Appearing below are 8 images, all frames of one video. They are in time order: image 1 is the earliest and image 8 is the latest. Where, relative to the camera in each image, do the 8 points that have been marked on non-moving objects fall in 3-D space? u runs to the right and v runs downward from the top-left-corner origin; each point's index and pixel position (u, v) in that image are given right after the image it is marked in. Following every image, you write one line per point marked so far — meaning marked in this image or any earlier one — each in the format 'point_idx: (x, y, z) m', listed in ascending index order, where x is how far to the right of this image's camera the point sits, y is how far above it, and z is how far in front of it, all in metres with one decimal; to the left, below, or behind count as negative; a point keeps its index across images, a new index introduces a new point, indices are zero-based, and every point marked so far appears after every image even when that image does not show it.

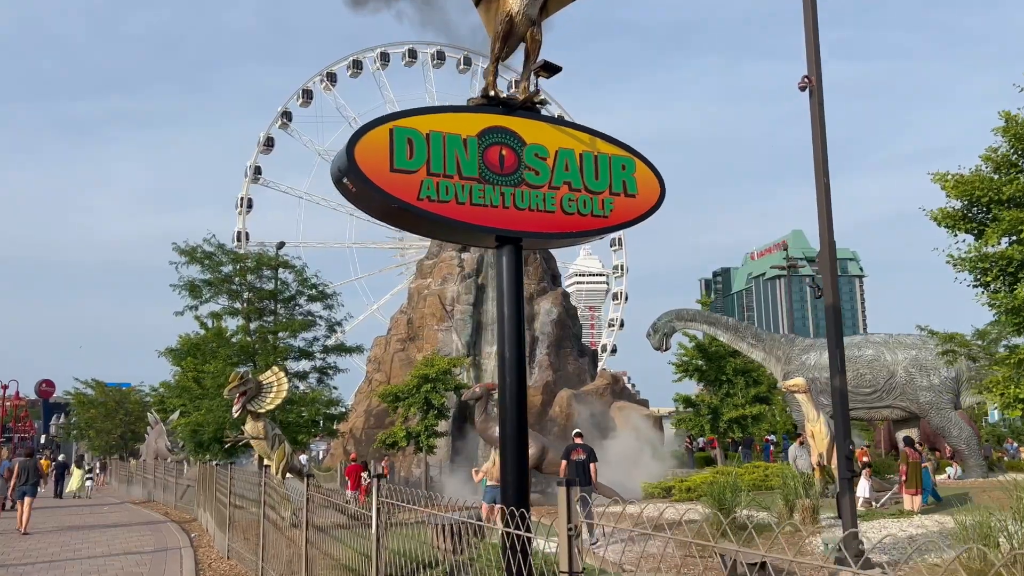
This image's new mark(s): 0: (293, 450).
0: (-3.3, -2.5, +12.4) m
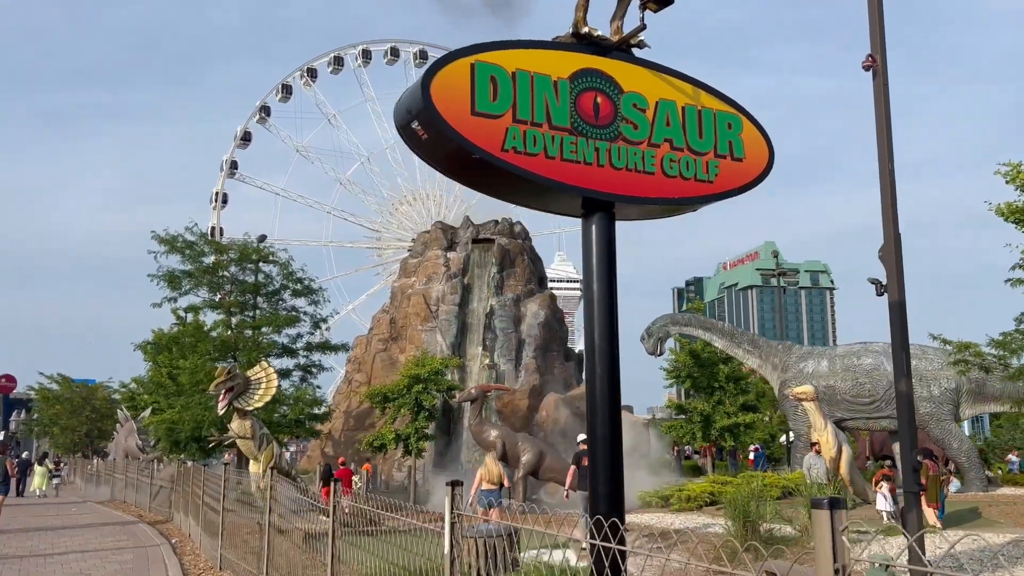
0: (-3.3, -2.3, +11.6) m
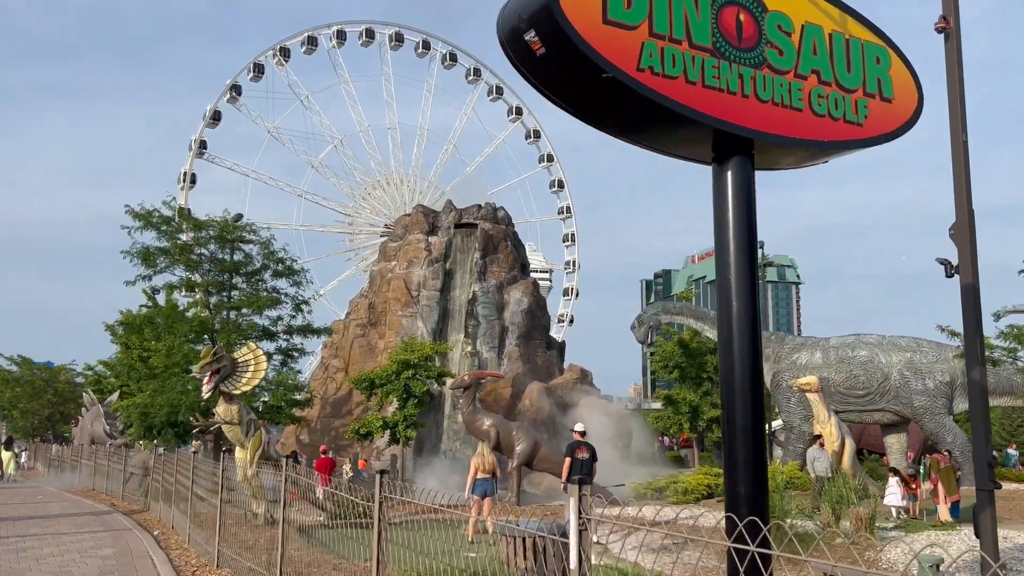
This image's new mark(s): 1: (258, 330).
0: (-3.3, -2.0, +11.0) m
1: (-5.1, -0.9, +16.4) m
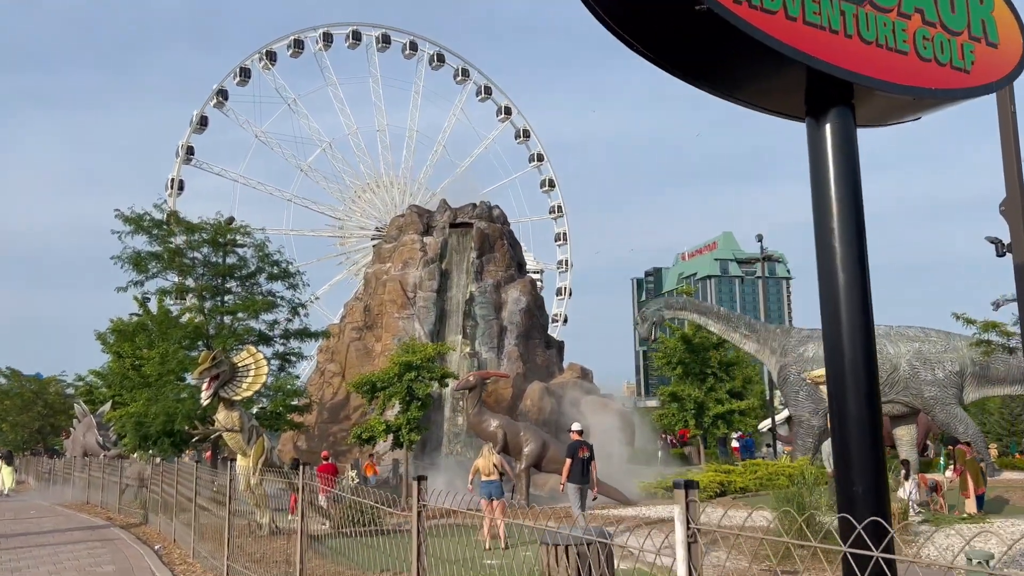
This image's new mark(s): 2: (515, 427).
0: (-3.1, -2.0, +10.6) m
1: (-5.0, -0.9, +16.0) m
2: (0.0, -2.3, +13.6) m
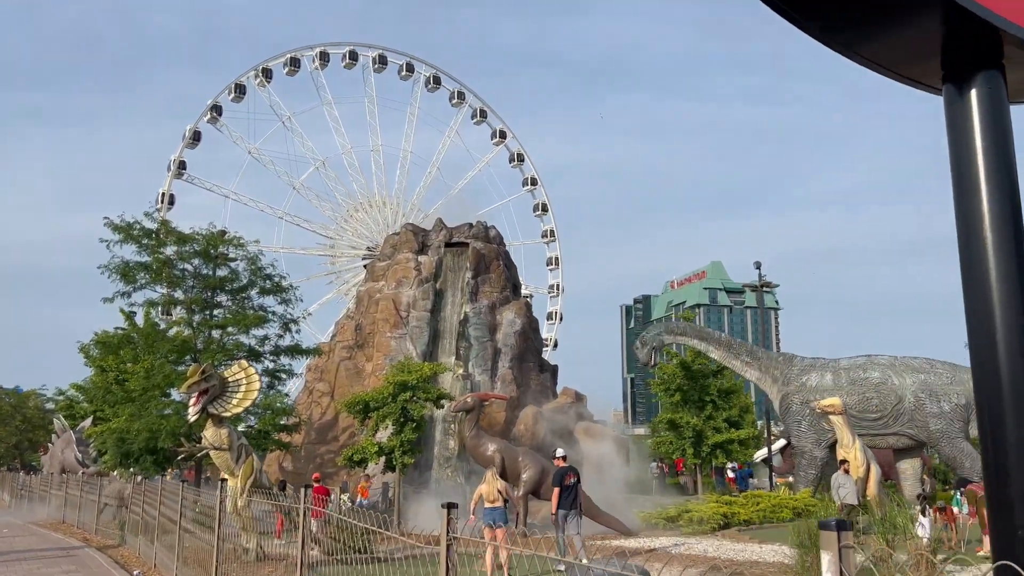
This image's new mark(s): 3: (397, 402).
0: (-3.1, -2.2, +10.1) m
1: (-5.1, -1.2, +15.5) m
2: (0.0, -2.6, +13.1) m
3: (-2.2, -2.2, +15.6) m
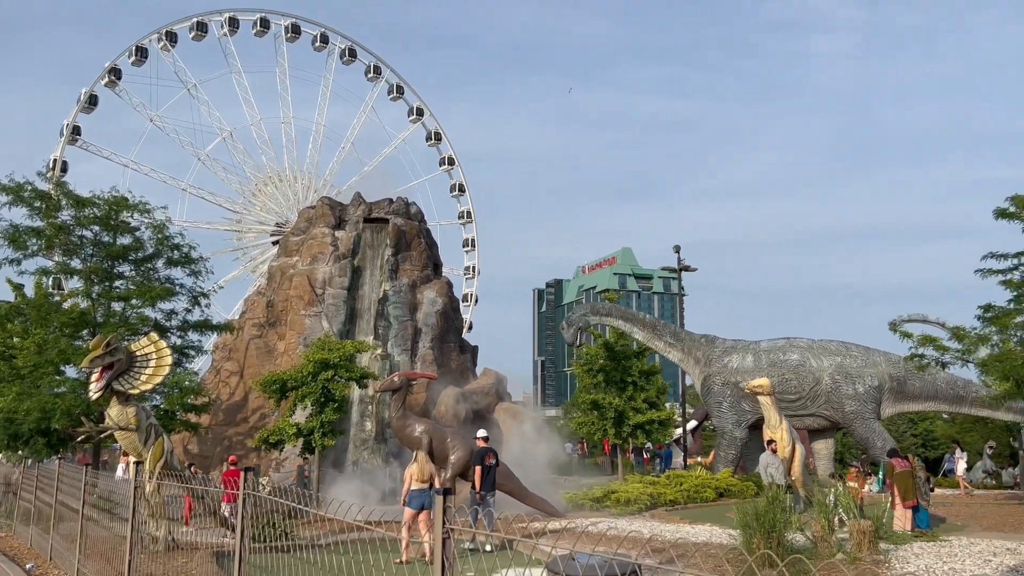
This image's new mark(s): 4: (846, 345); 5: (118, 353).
0: (-3.9, -1.8, +9.3) m
1: (-6.4, -0.7, +14.4) m
2: (-1.1, -2.2, +12.6) m
3: (-3.6, -1.7, +14.9) m
4: (+7.0, -1.2, +17.1) m
5: (-4.3, -0.7, +9.0) m
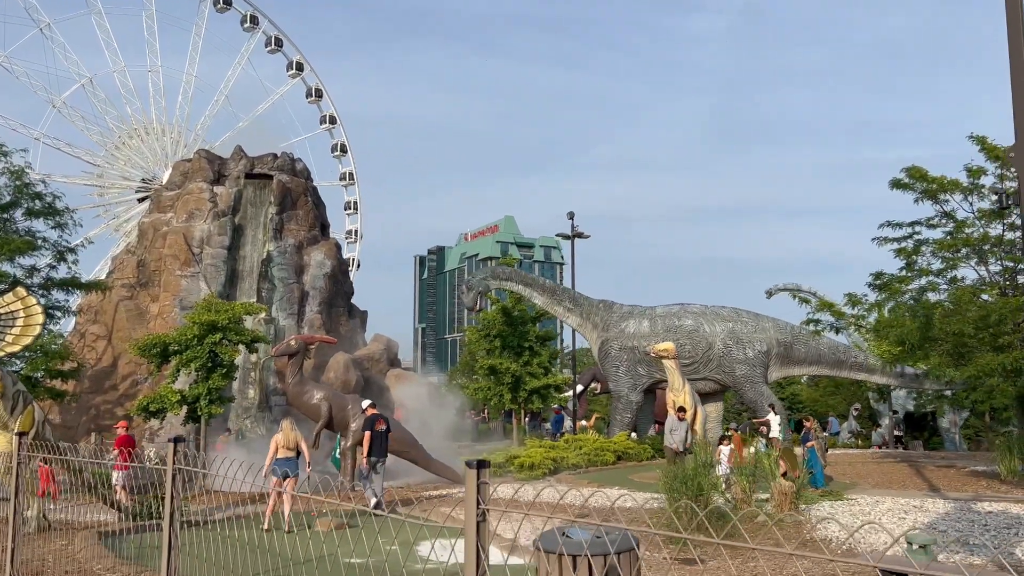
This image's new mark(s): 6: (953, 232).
0: (-4.7, -1.3, +8.2) m
1: (-8.0, +0.1, +12.9) m
2: (-2.5, -1.6, +12.0) m
3: (-5.3, -1.0, +13.8) m
4: (+4.9, -0.5, +17.6) m
5: (-5.2, -0.2, +7.8) m
6: (+6.2, +0.8, +11.4) m
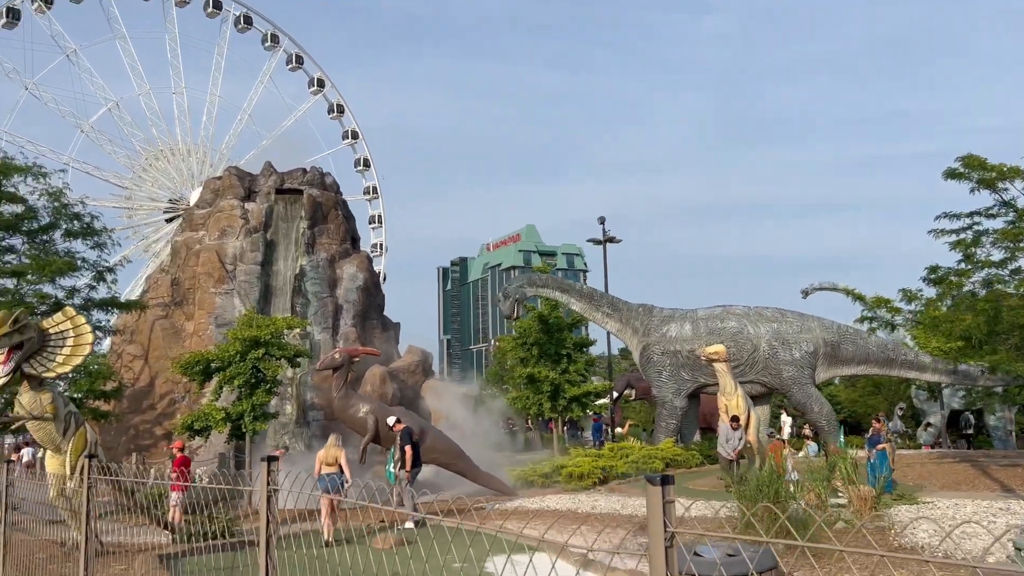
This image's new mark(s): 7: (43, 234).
0: (-4.2, -1.5, +8.1) m
1: (-7.3, -0.2, +12.9) m
2: (-1.8, -1.8, +11.7) m
3: (-4.6, -1.2, +13.7) m
4: (+5.7, -0.5, +17.2) m
5: (-4.6, -0.4, +7.7) m
6: (+6.8, +0.9, +11.0) m
7: (-7.7, +0.9, +13.4) m
